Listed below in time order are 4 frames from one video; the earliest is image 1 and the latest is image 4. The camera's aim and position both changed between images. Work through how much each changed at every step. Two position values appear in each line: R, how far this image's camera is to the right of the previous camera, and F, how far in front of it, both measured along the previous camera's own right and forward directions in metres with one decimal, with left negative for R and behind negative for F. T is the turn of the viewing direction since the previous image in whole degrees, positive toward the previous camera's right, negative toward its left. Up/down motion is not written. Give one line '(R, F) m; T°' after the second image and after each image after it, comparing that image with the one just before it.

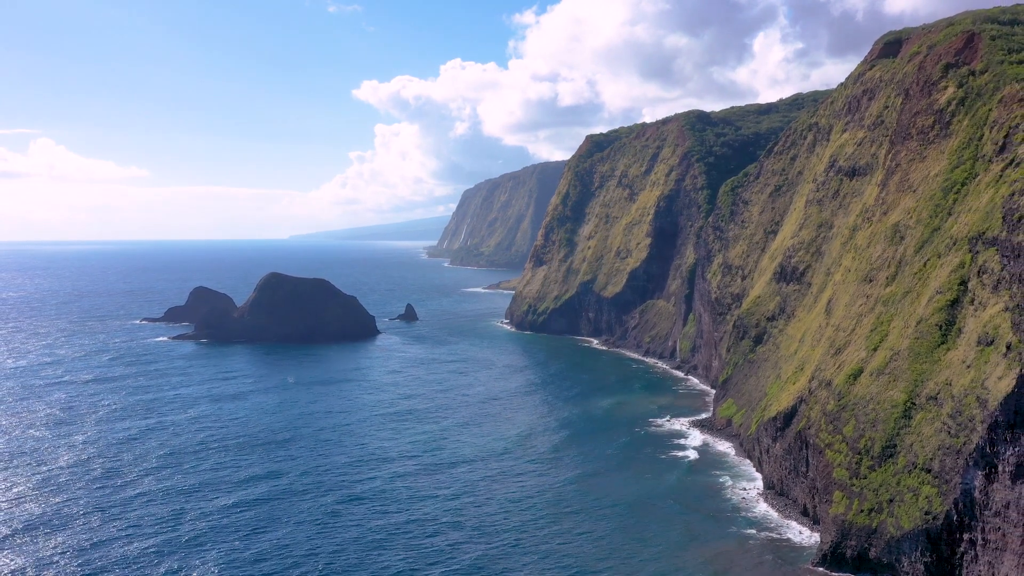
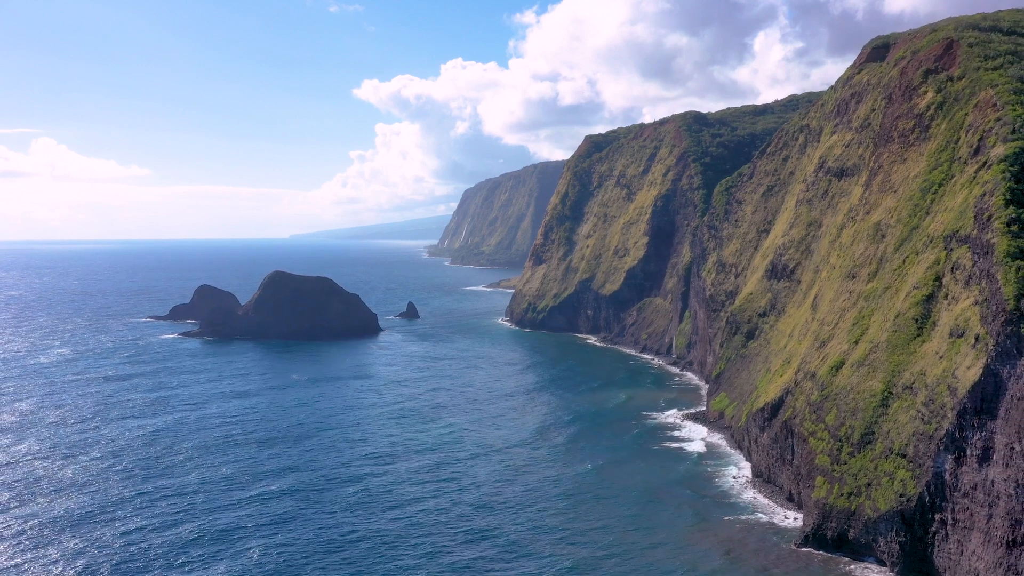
(+0.1, -2.1) m; 0°
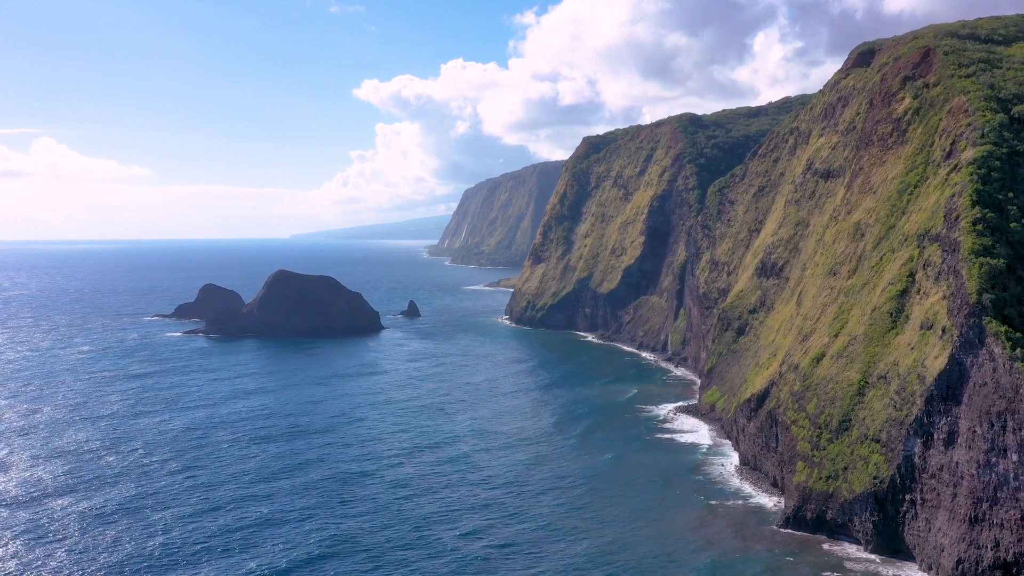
(+0.1, -2.4) m; 0°
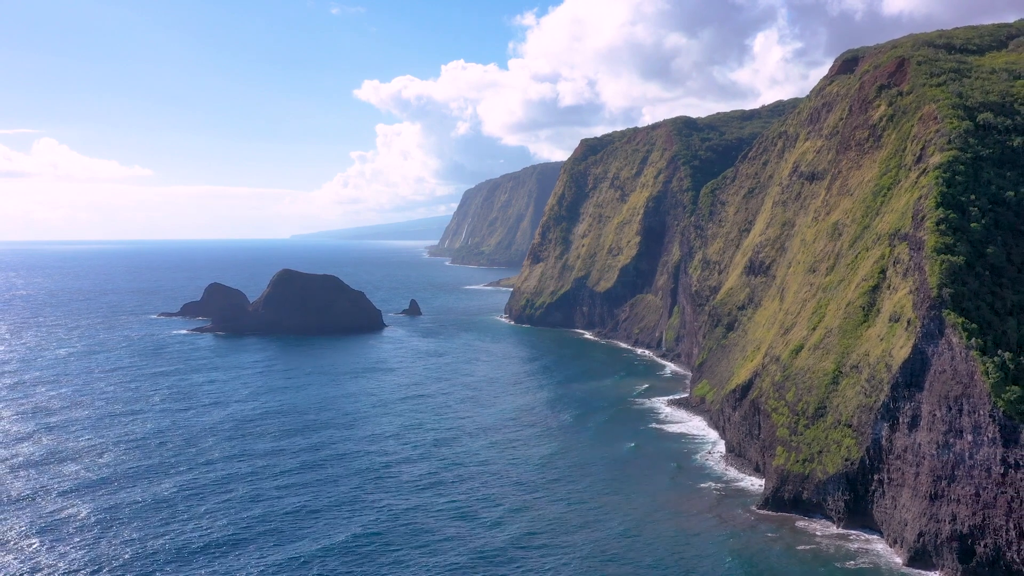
(+0.2, -2.9) m; 0°
